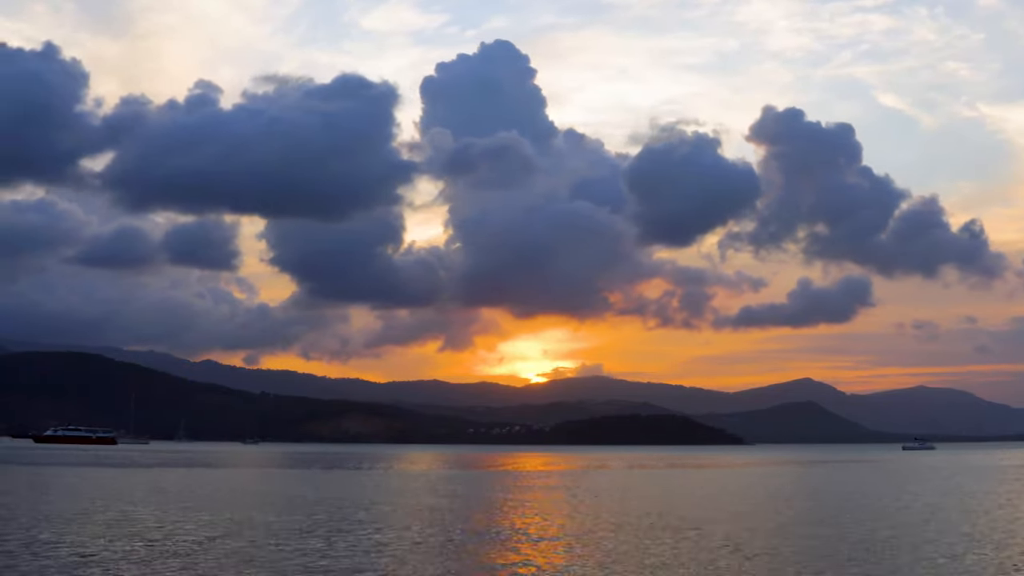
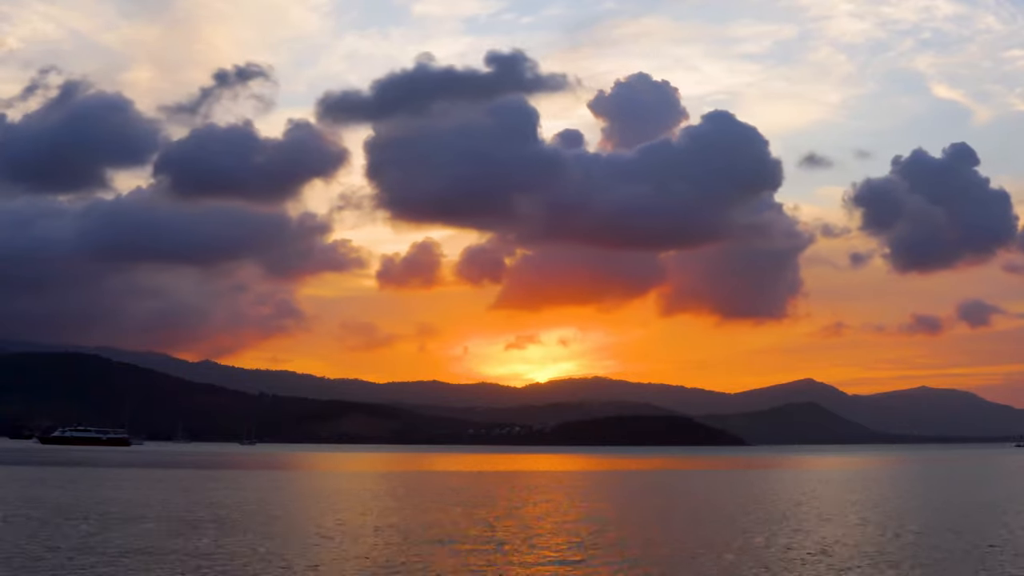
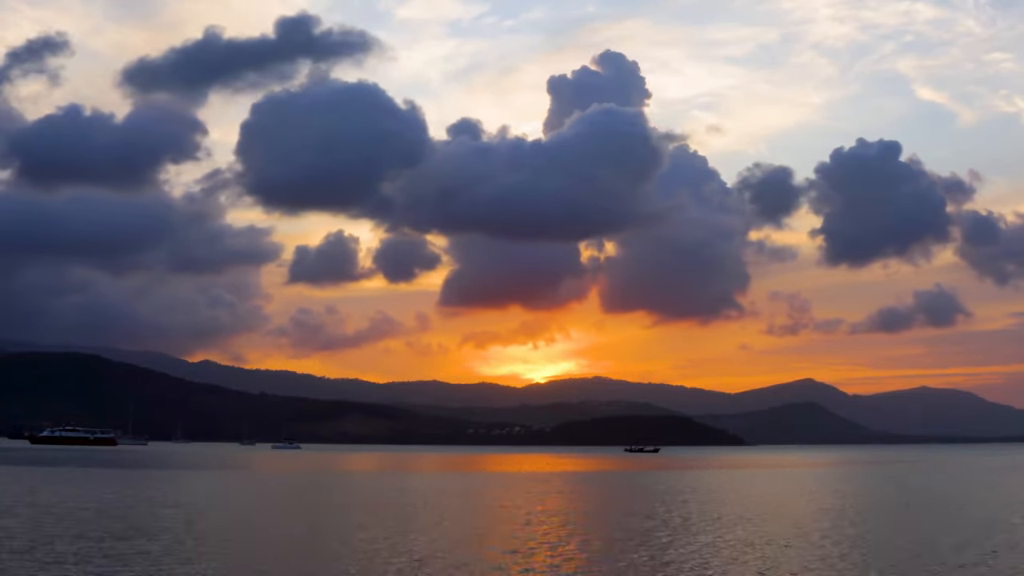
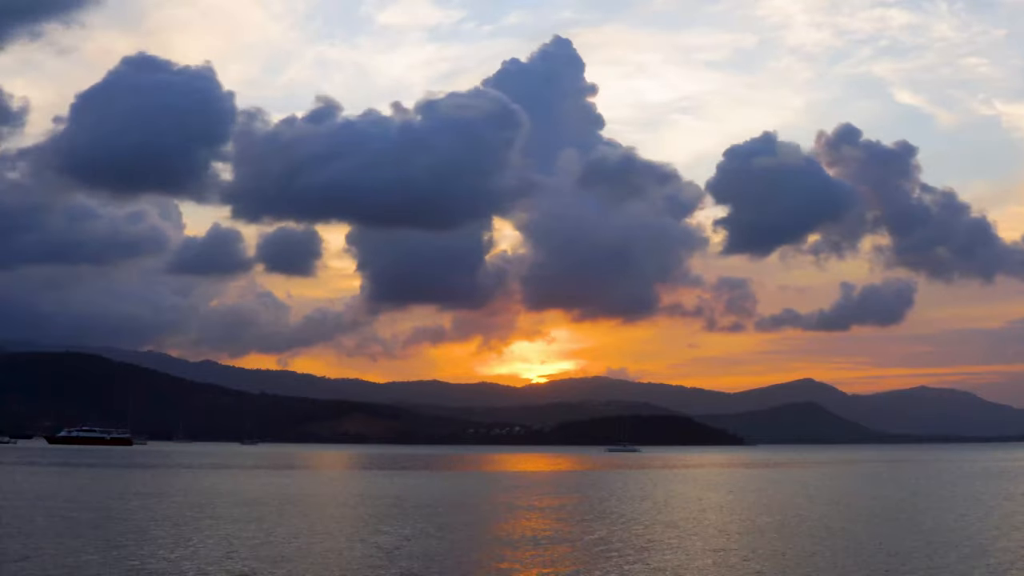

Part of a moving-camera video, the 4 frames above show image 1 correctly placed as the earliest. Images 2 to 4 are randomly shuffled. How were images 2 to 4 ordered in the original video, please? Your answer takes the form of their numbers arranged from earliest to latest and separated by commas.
4, 3, 2
